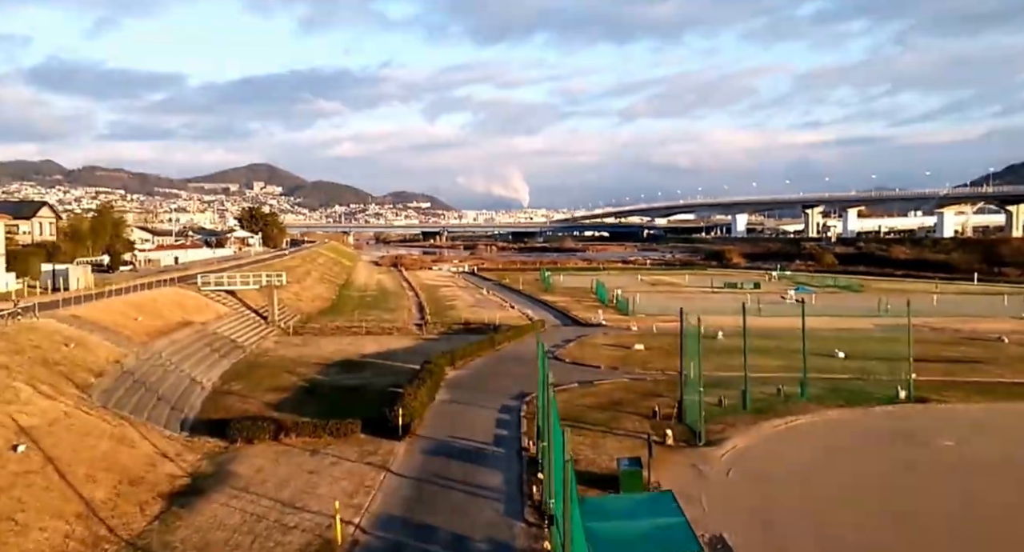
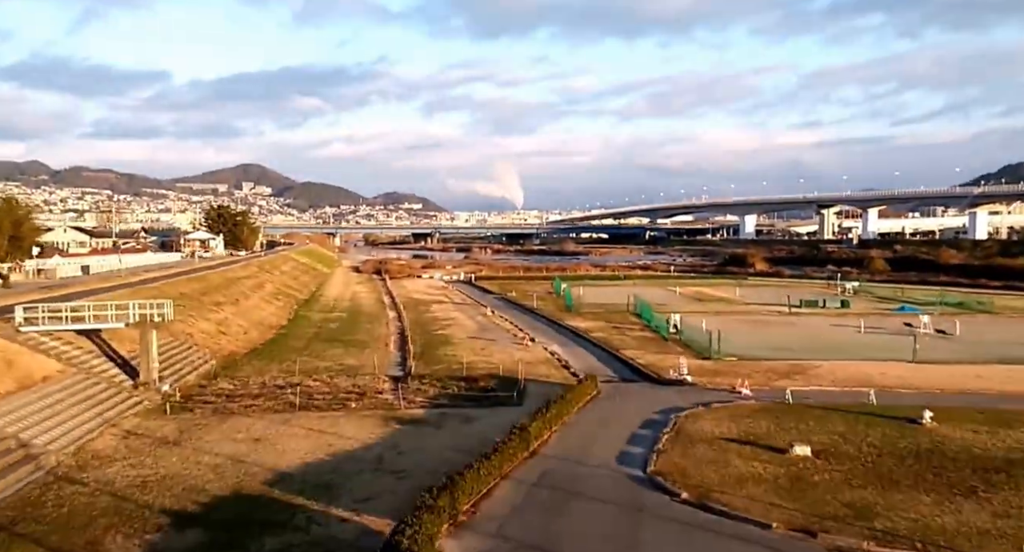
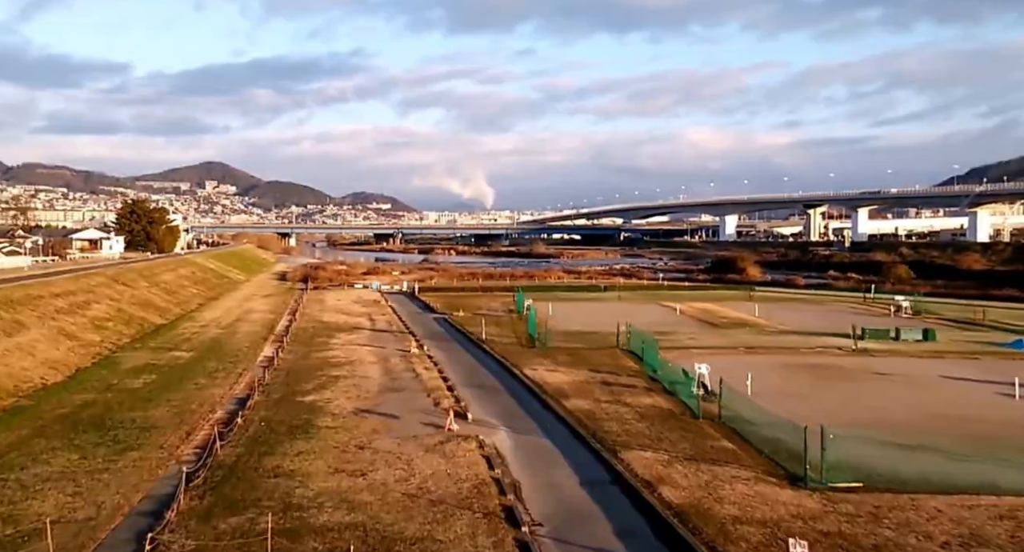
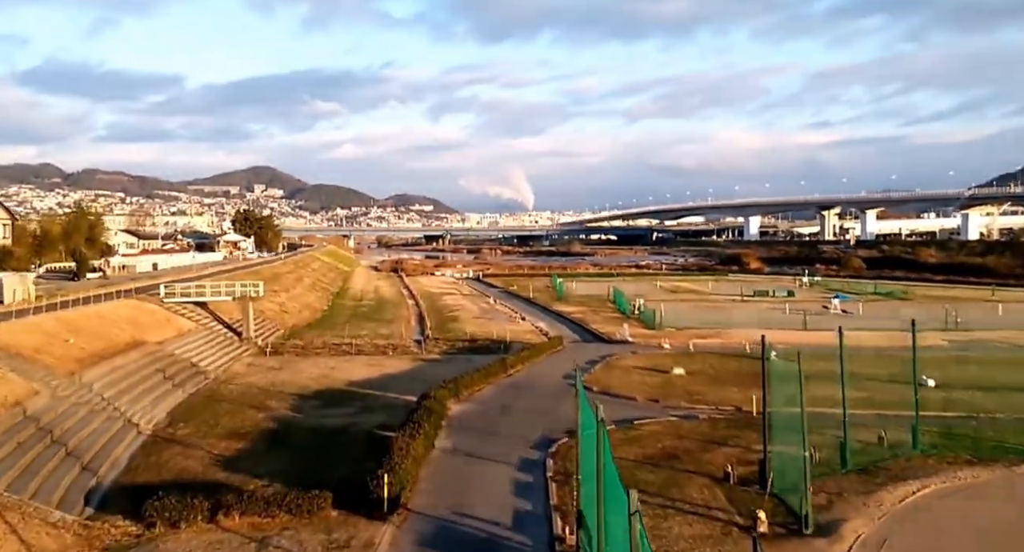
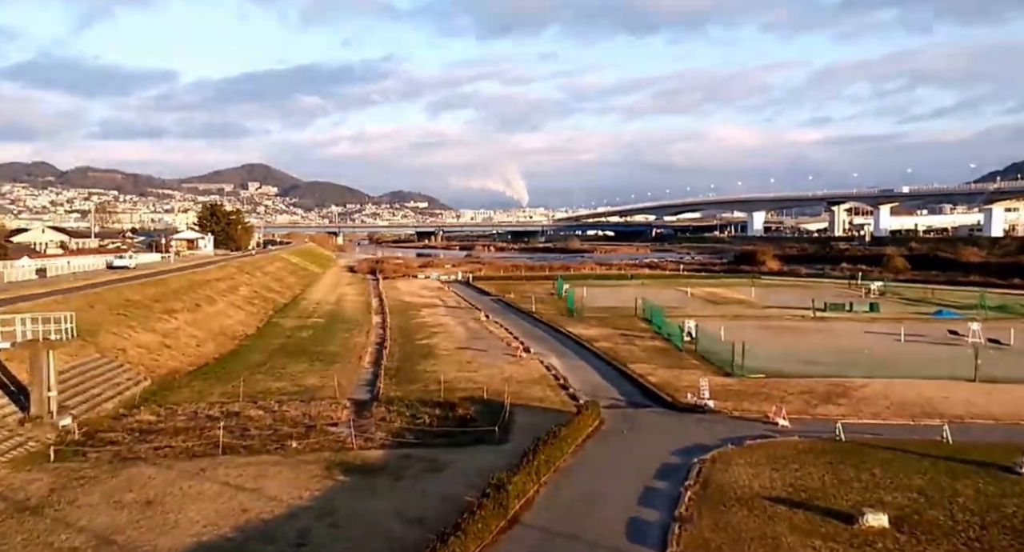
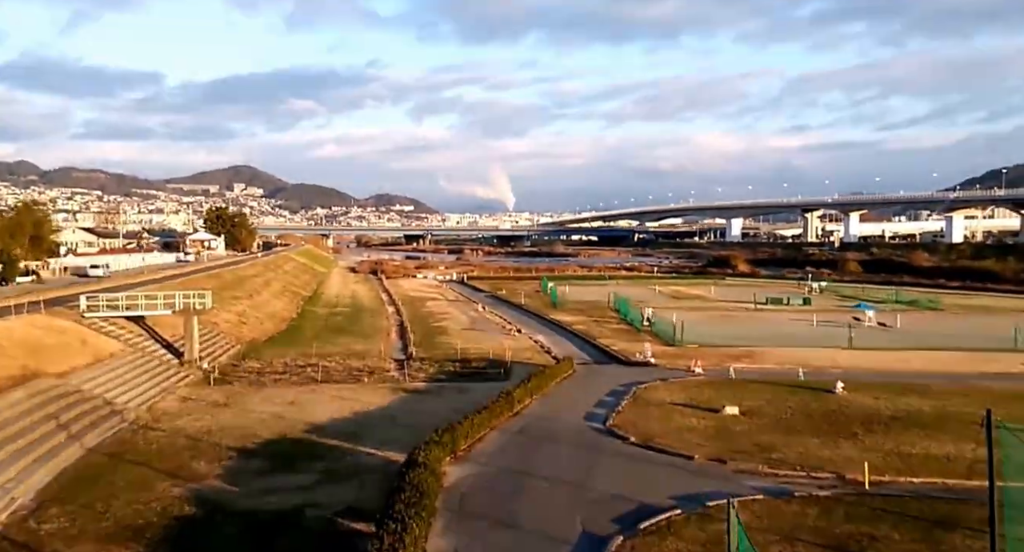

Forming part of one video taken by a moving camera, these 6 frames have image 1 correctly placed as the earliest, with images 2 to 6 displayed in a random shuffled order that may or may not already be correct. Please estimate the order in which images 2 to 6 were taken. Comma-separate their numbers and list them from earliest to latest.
4, 6, 2, 5, 3
